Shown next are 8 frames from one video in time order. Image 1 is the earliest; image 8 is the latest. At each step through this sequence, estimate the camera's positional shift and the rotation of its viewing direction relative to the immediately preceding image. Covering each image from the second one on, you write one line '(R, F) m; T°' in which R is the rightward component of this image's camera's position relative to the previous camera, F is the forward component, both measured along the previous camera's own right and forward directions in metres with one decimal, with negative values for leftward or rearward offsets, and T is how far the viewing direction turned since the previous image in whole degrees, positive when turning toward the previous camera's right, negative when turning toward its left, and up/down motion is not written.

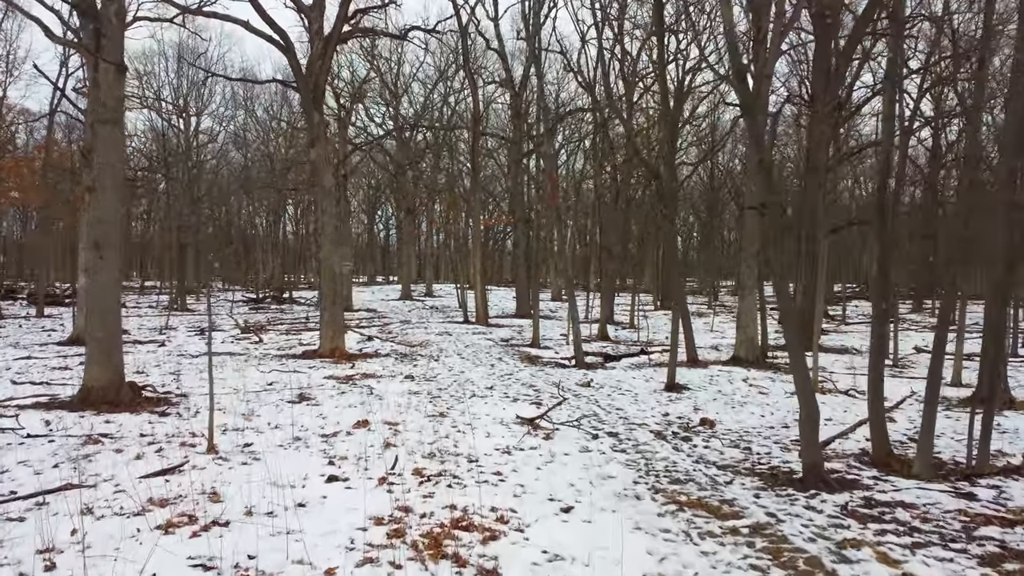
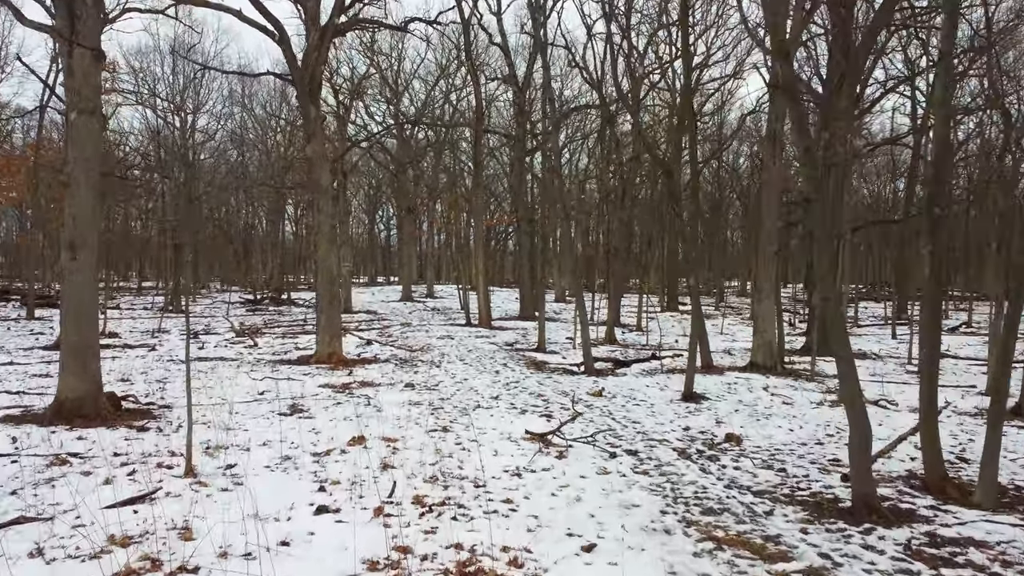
(-0.1, +0.5) m; 0°
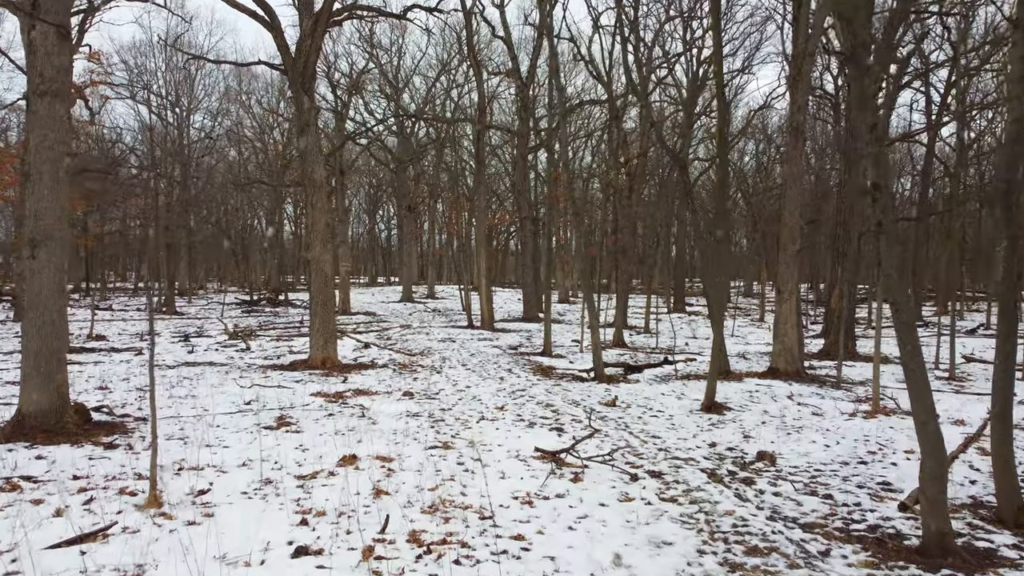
(0.0, +0.5) m; 0°
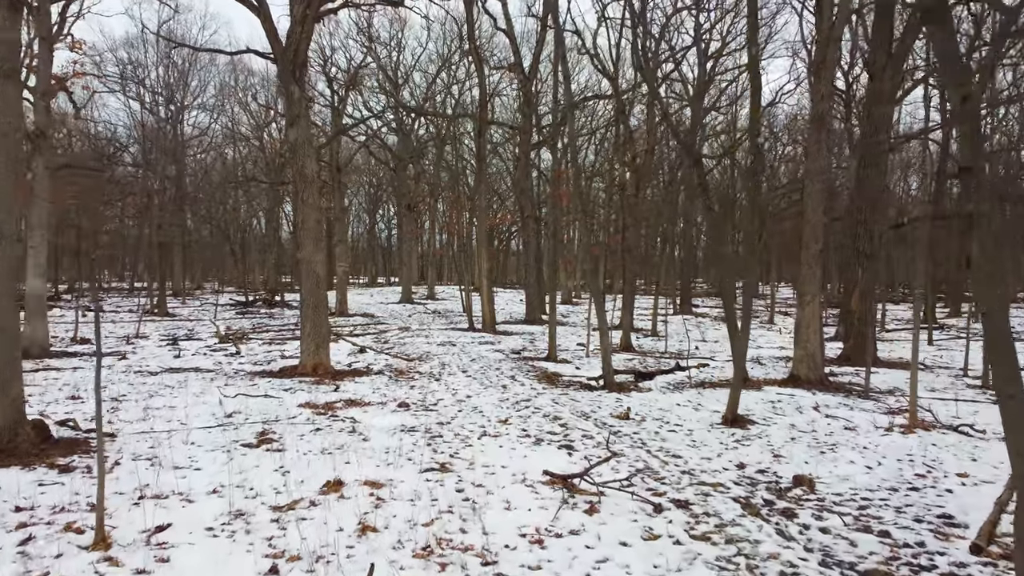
(0.0, +0.5) m; 0°
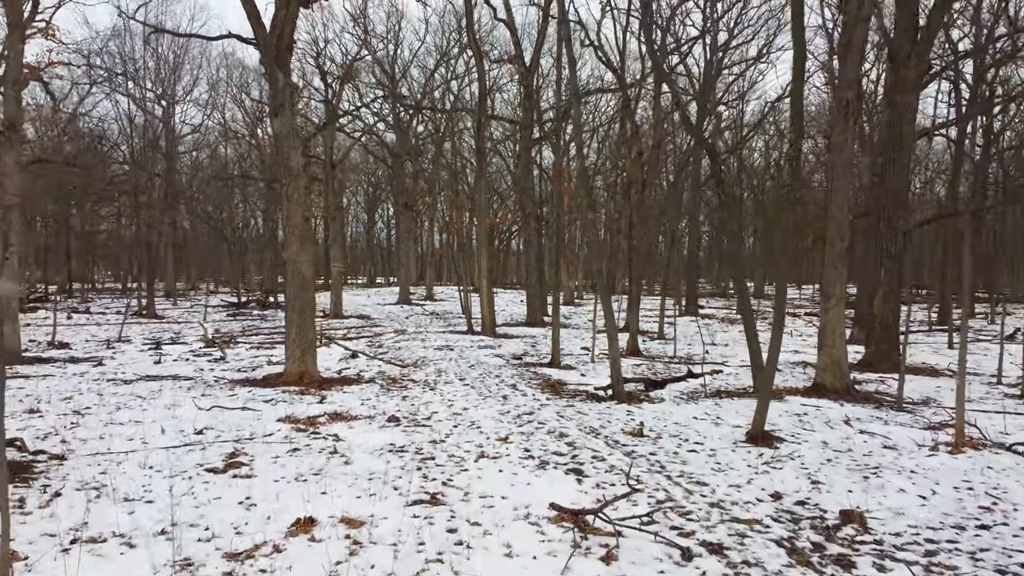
(0.0, +0.6) m; 0°
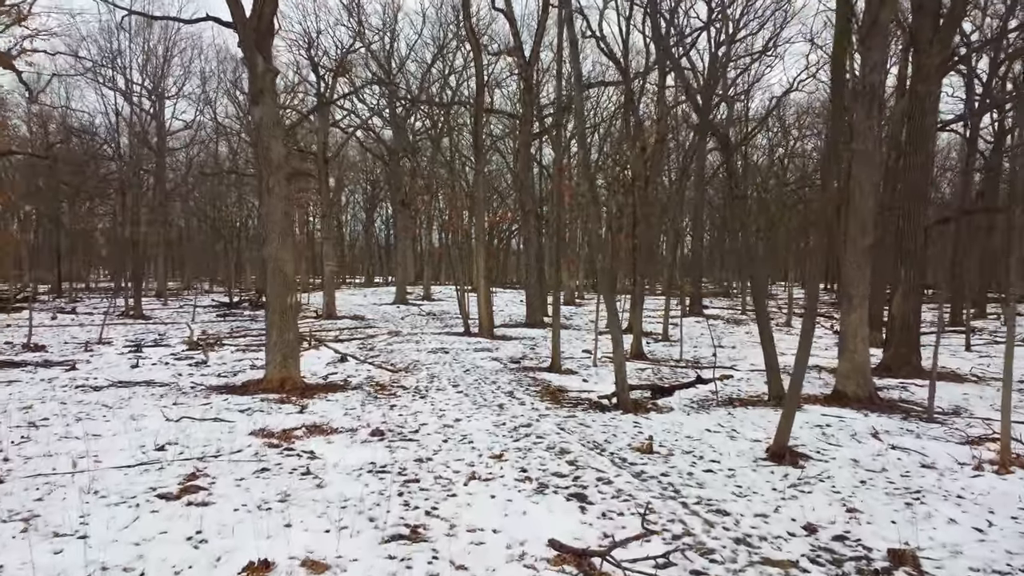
(0.0, +0.5) m; 0°
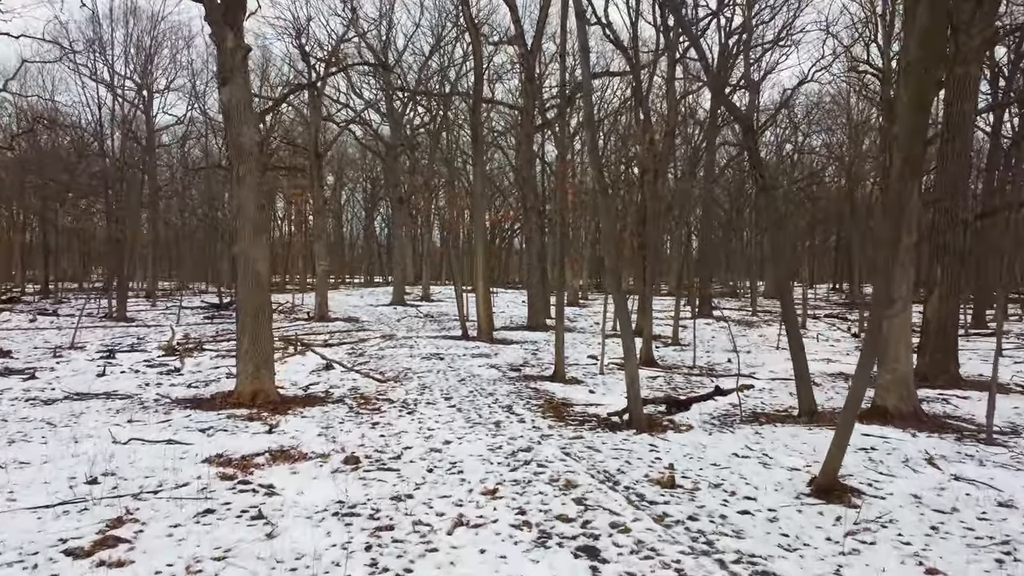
(0.0, +0.8) m; 0°
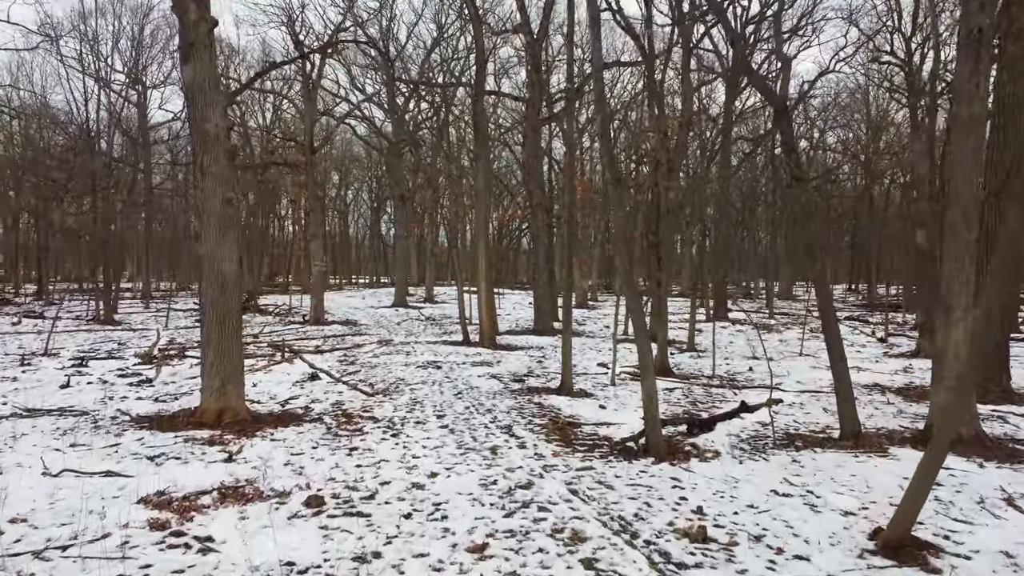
(+0.1, +0.8) m; -1°
